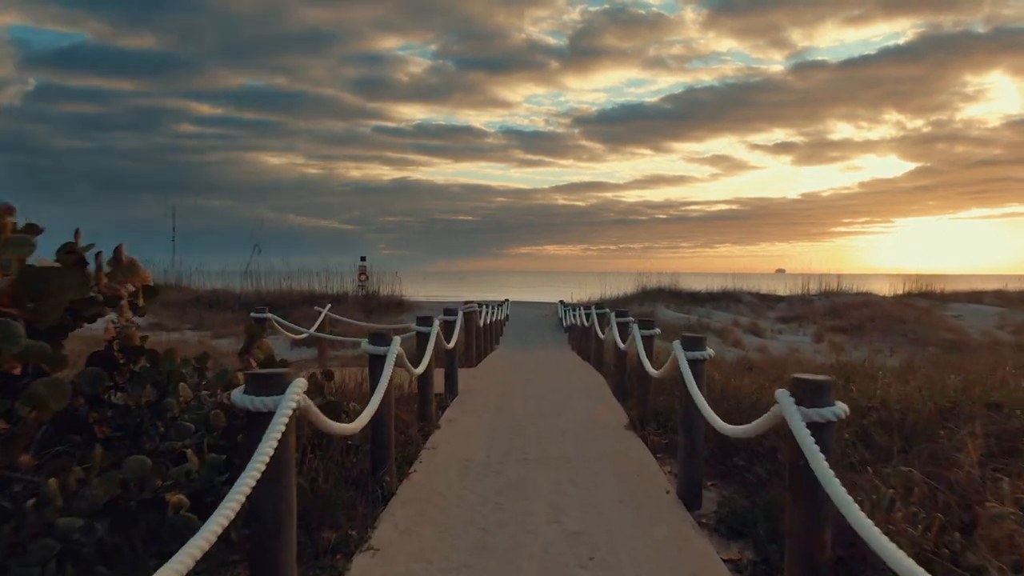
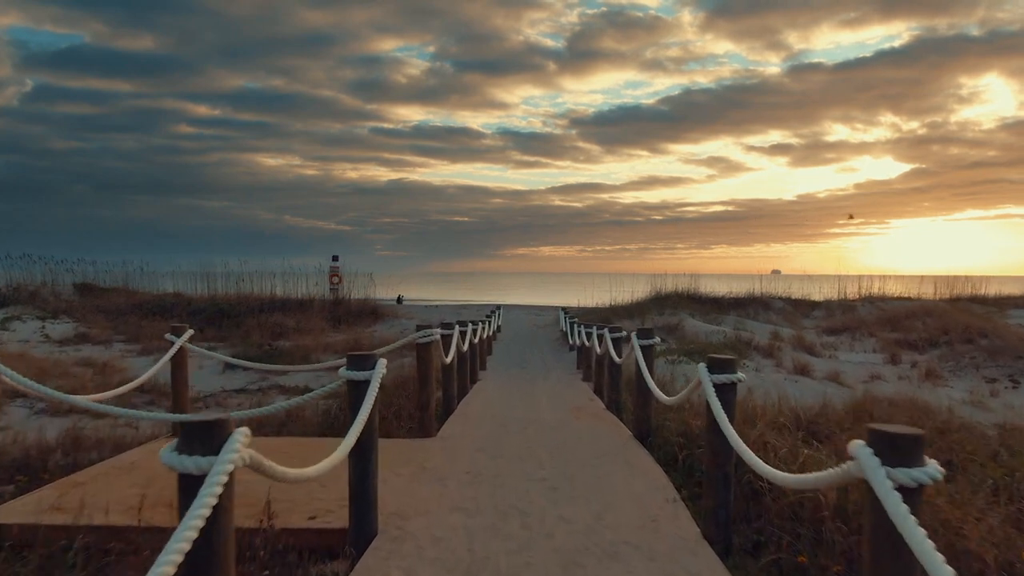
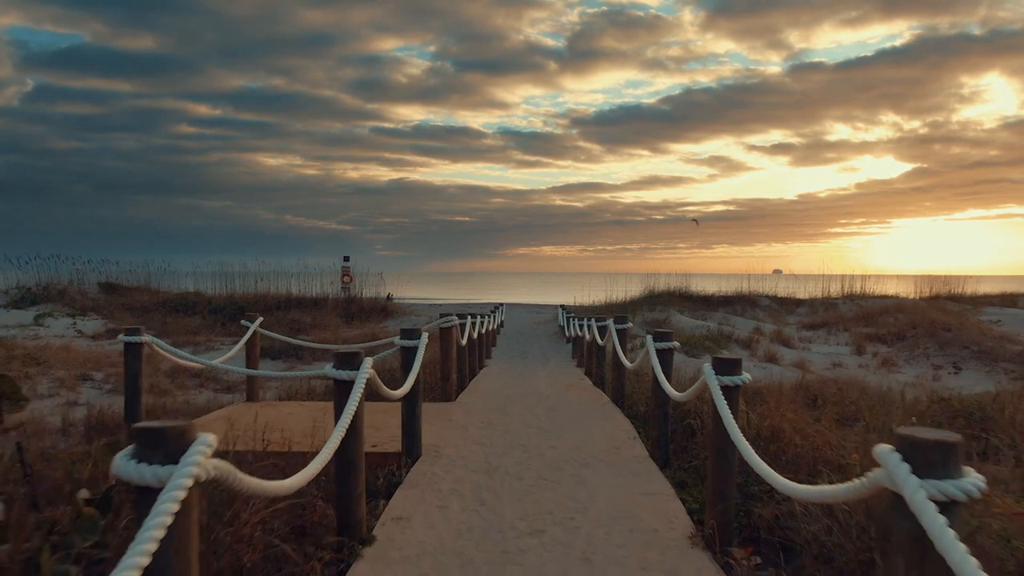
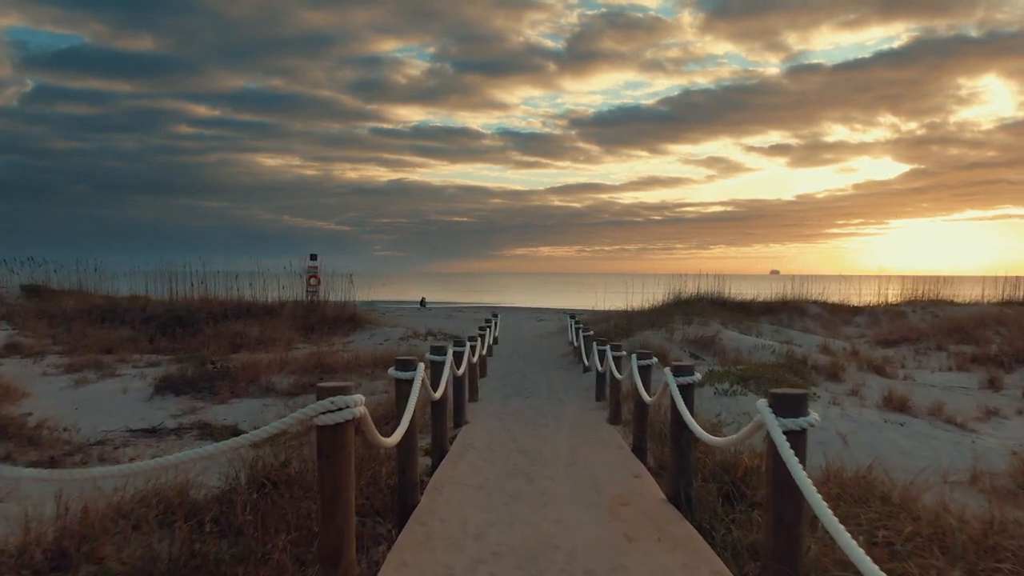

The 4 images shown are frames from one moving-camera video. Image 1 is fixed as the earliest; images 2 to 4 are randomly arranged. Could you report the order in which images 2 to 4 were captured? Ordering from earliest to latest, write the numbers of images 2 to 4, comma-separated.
3, 2, 4
